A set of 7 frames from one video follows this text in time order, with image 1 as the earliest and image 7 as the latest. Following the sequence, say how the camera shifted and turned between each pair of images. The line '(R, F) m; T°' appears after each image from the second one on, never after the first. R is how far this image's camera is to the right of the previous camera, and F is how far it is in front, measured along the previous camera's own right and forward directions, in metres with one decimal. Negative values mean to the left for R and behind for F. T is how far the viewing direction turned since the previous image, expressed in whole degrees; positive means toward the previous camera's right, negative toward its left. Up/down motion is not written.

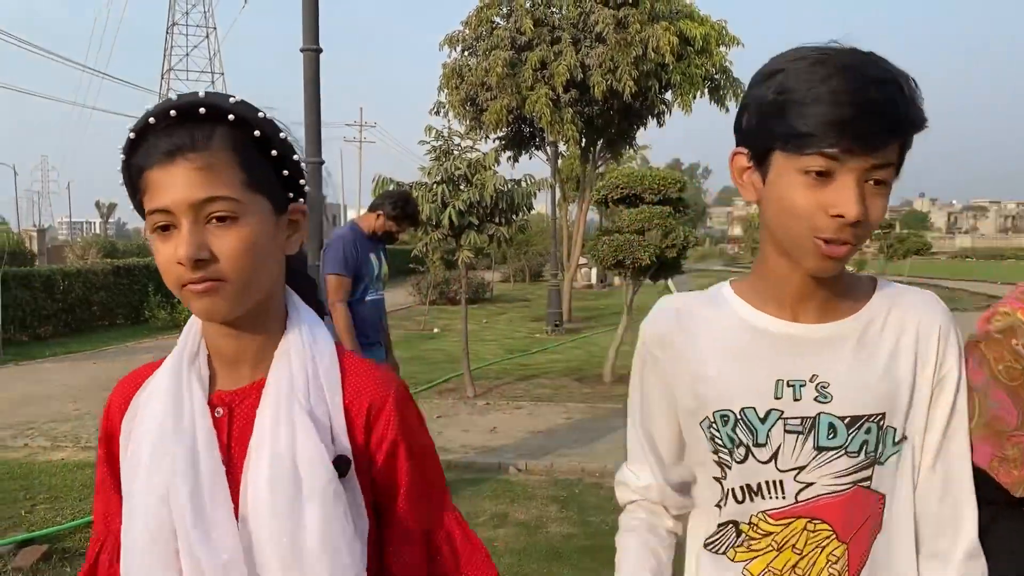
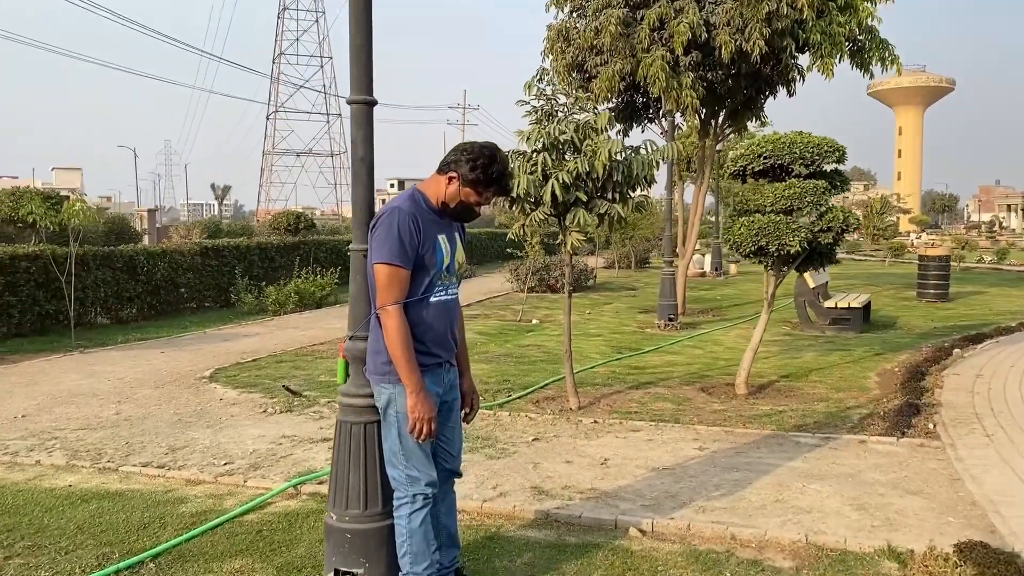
(-0.1, +1.5) m; -6°
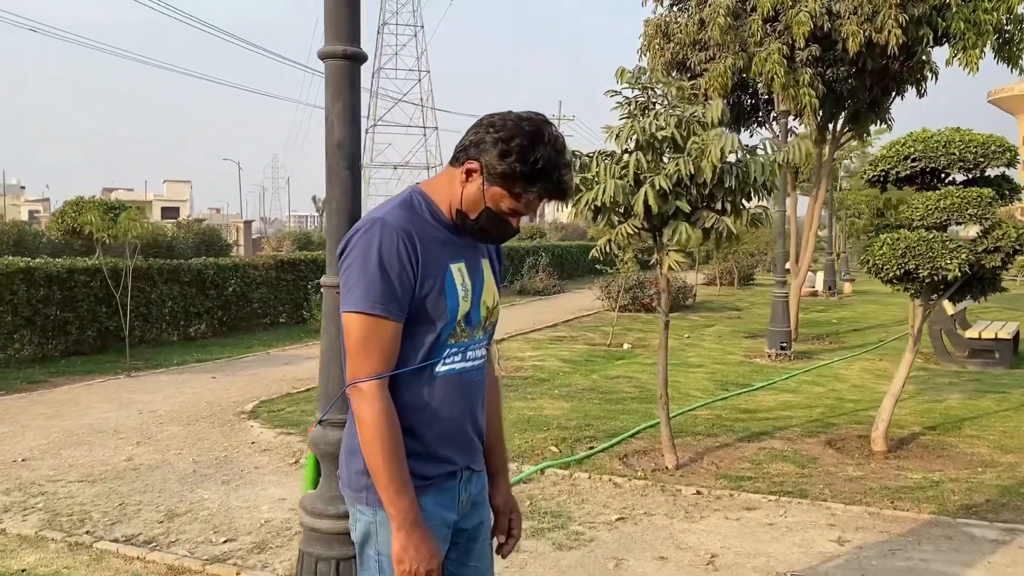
(+0.1, +1.2) m; -6°
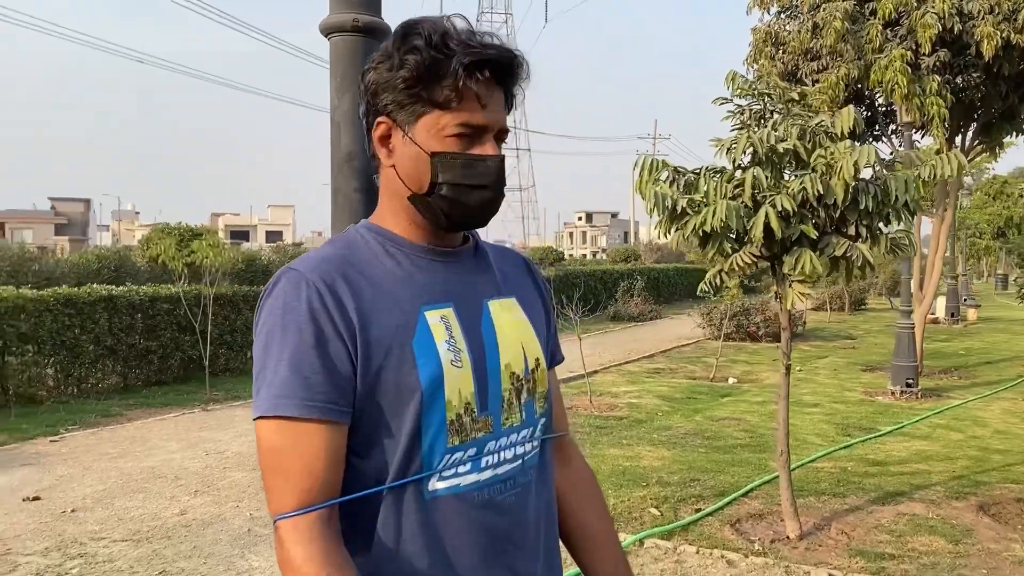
(0.0, +0.7) m; -6°
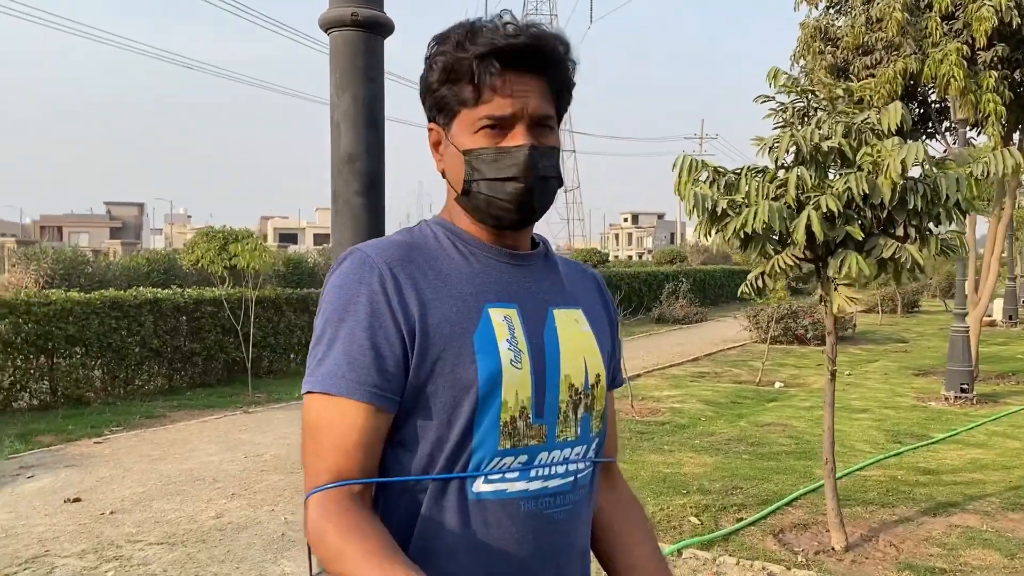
(+0.1, +0.1) m; -3°
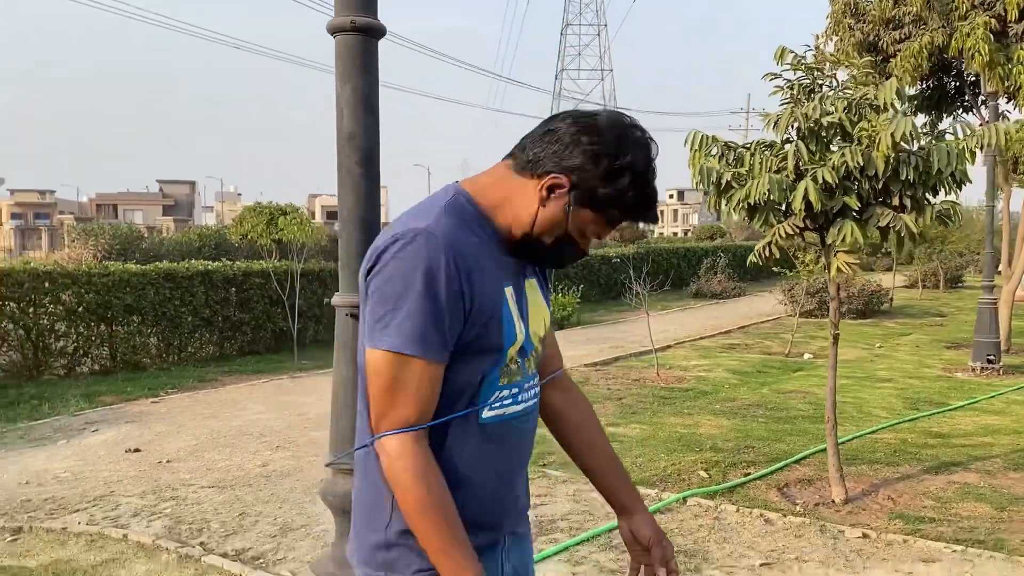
(+0.2, -0.4) m; -3°
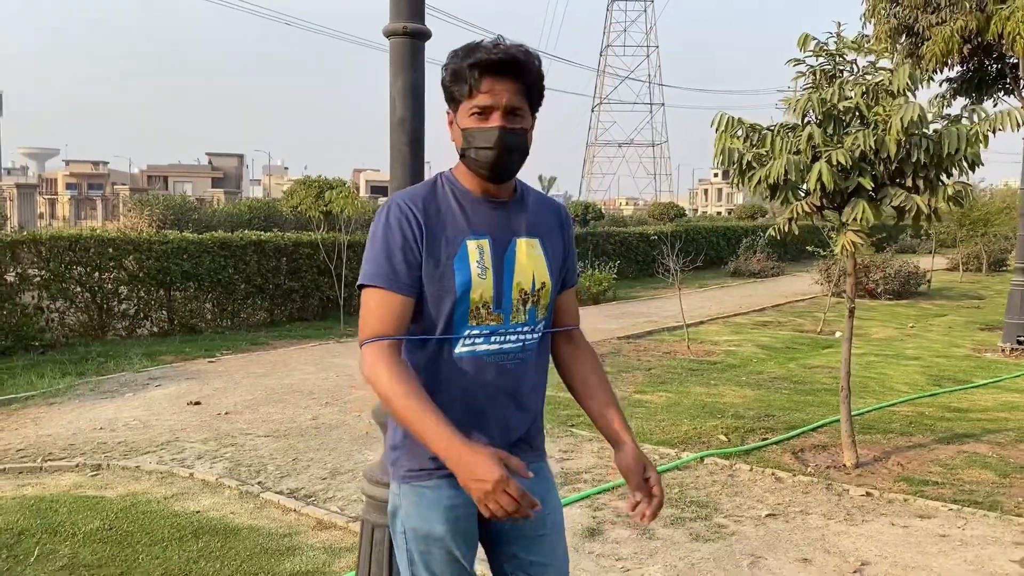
(+0.1, -0.4) m; -3°
